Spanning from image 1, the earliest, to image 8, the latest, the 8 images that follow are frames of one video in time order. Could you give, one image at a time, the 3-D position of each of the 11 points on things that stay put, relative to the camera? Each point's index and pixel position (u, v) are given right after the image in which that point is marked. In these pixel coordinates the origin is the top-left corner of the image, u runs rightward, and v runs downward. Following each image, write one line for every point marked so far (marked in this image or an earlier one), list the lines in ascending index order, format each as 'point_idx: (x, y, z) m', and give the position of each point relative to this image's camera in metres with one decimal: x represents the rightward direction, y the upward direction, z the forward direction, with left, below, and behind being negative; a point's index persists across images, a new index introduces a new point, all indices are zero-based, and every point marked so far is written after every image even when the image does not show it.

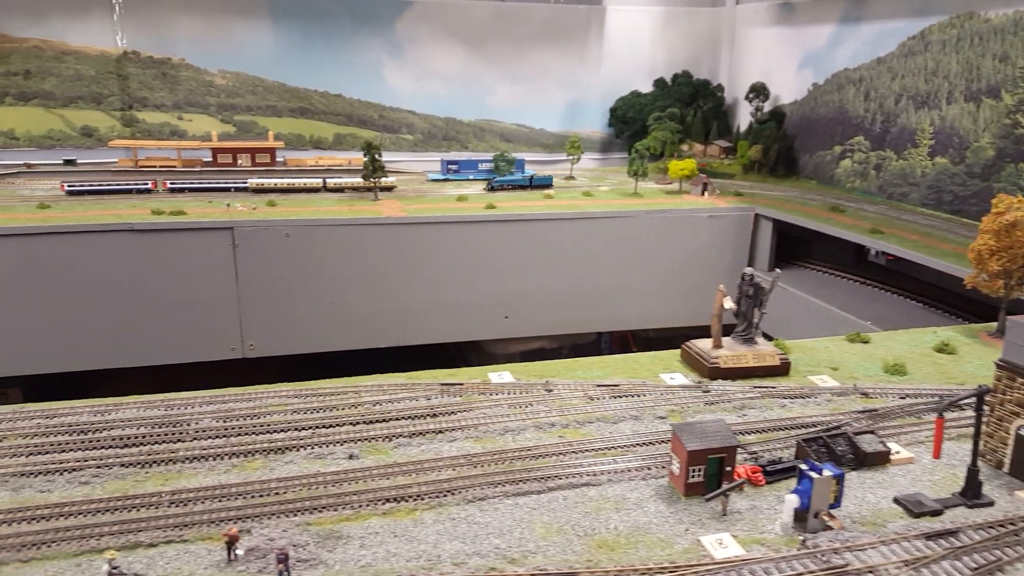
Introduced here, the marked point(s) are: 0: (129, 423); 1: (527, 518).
0: (-2.3, -0.8, +4.8) m
1: (+0.1, -1.1, +3.9) m
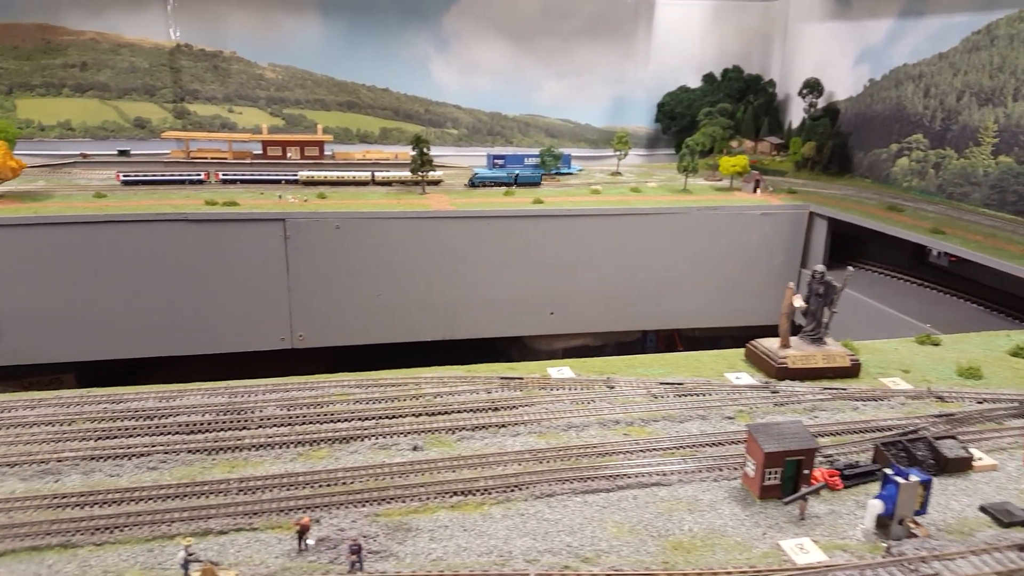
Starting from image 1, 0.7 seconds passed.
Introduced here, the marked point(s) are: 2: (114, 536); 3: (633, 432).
0: (-1.9, -0.7, +4.8) m
1: (+0.4, -1.1, +3.8) m
2: (-1.8, -1.1, +3.5) m
3: (+0.7, -0.9, +4.6) m
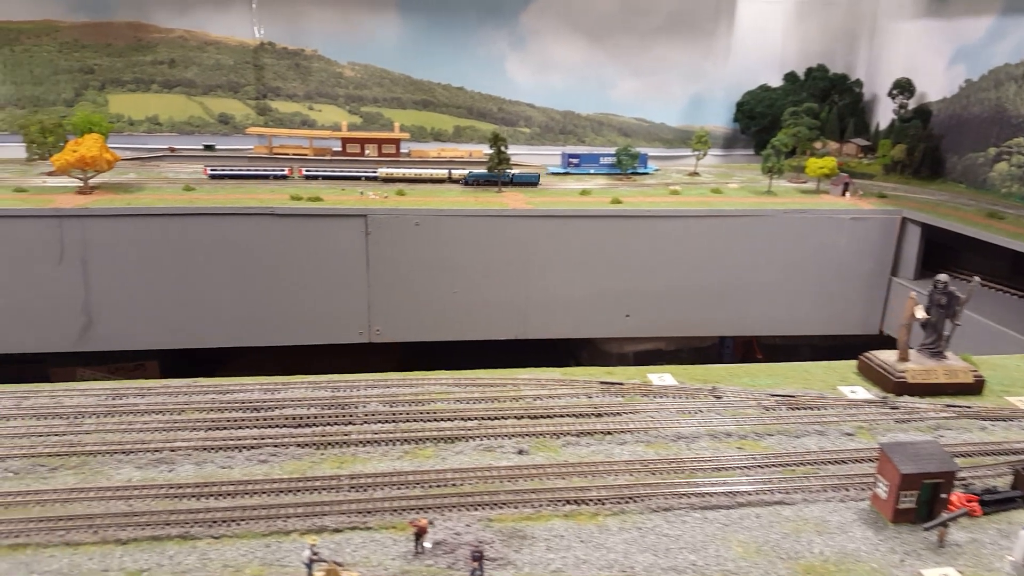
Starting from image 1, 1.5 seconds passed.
0: (-1.3, -0.7, +4.8) m
1: (+1.0, -1.1, +3.6) m
2: (-1.2, -1.1, +3.5) m
3: (+1.3, -0.9, +4.4) m
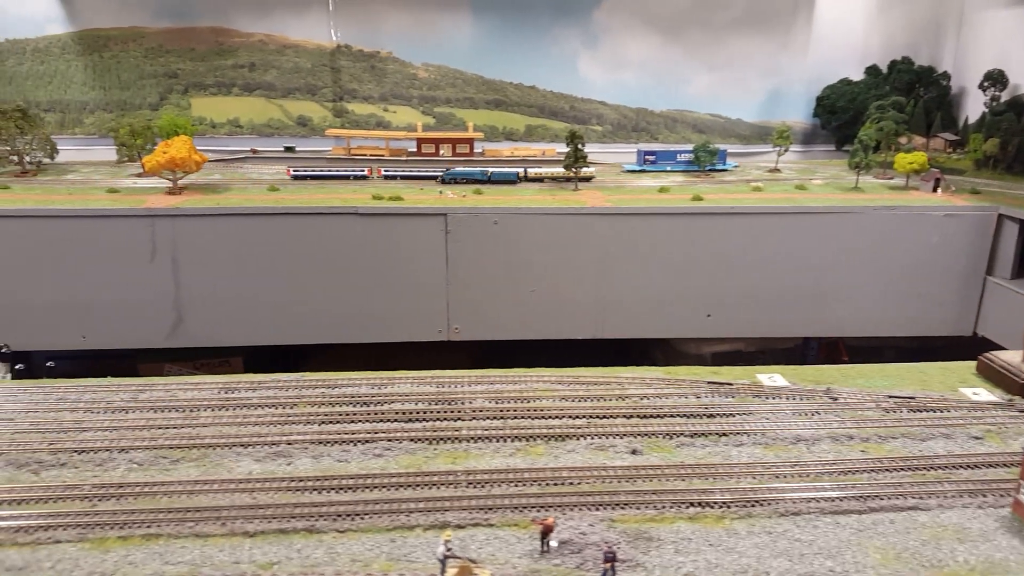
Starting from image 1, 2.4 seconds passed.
0: (-0.6, -0.7, +4.8) m
1: (+1.5, -1.1, +3.4) m
2: (-0.7, -1.0, +3.5) m
3: (+1.9, -0.9, +4.2) m
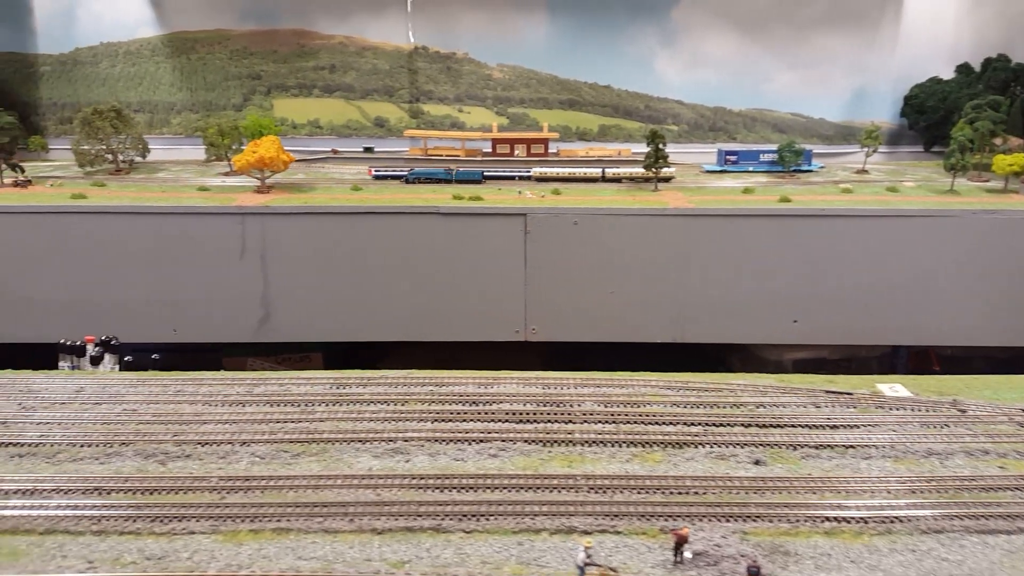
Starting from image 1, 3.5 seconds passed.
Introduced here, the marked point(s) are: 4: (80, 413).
0: (0.0, -0.7, +4.7) m
1: (+2.0, -1.1, +3.2) m
2: (-0.1, -1.0, +3.4) m
3: (+2.5, -0.9, +4.0) m
4: (-2.6, -0.7, +4.7) m
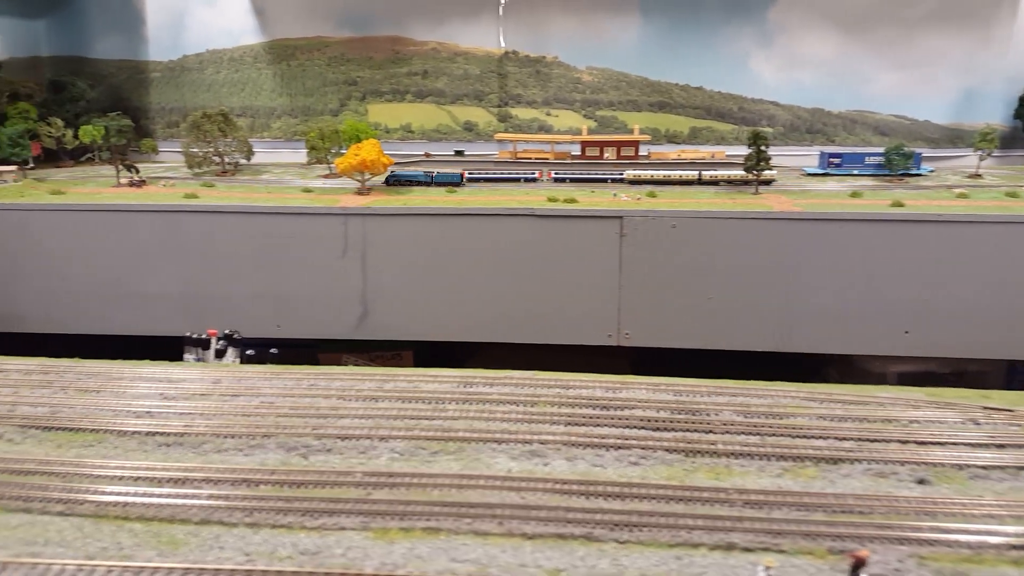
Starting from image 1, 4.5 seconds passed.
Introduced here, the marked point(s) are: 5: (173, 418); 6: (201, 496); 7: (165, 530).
0: (+0.8, -0.7, +4.6) m
1: (+2.7, -1.2, +2.9) m
2: (+0.5, -1.0, +3.3) m
3: (+3.2, -1.0, +3.7) m
4: (-1.8, -0.7, +4.8) m
5: (-2.0, -0.8, +4.6) m
6: (-1.5, -1.0, +3.8) m
7: (-1.6, -1.1, +3.5) m
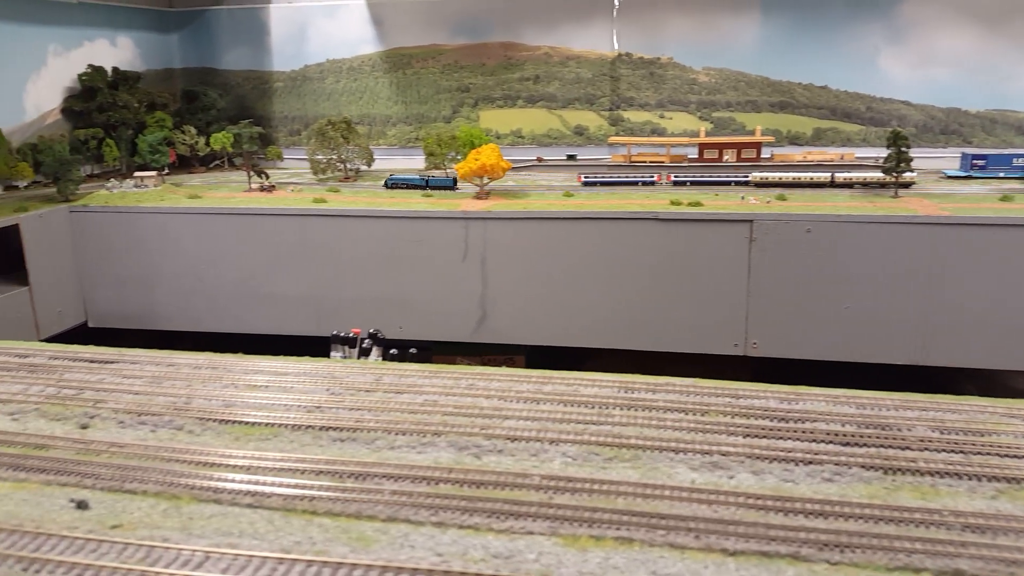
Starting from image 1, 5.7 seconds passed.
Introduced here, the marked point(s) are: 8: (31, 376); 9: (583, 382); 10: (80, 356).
0: (+1.8, -0.7, +4.3) m
1: (+3.4, -1.2, +2.4) m
2: (+1.3, -1.1, +3.1) m
3: (+4.1, -1.0, +3.1) m
4: (-0.8, -0.7, +4.8) m
5: (-1.0, -0.7, +4.6) m
6: (-0.6, -1.0, +3.8) m
7: (-0.7, -1.1, +3.5) m
8: (-3.3, -0.6, +5.4) m
9: (+0.4, -0.6, +4.9) m
10: (-3.2, -0.5, +5.8) m
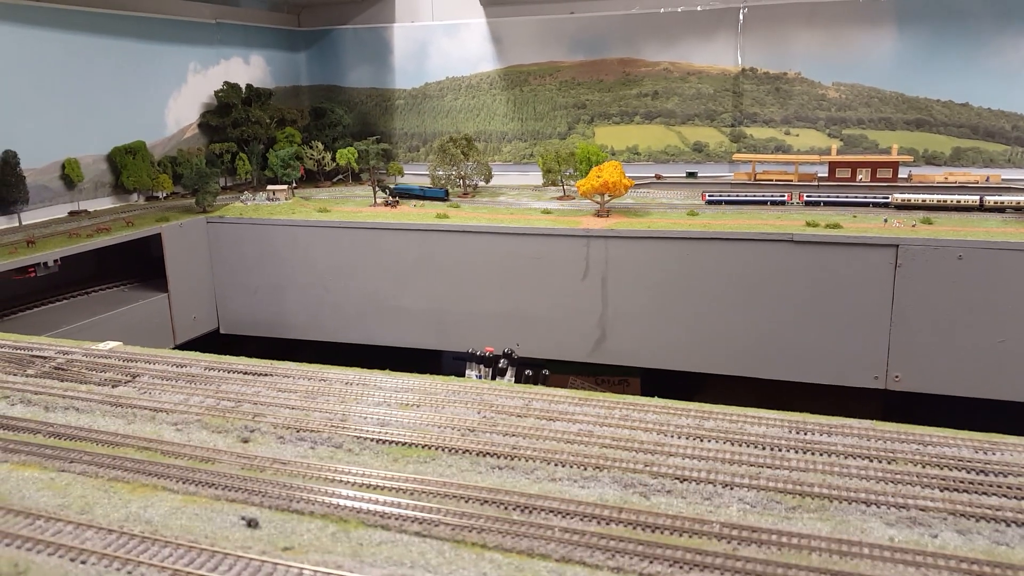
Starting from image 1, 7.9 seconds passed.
0: (+2.6, -0.9, +3.9) m
1: (+4.0, -1.4, +1.8) m
2: (+2.0, -1.2, +2.7) m
3: (+4.8, -1.3, +2.4) m
4: (+0.2, -0.8, +4.7) m
5: (-0.1, -0.9, +4.5) m
6: (+0.2, -1.1, +3.6) m
7: (+0.1, -1.2, +3.4) m
8: (-2.3, -0.7, +5.6) m
9: (+1.4, -0.8, +4.7) m
10: (-2.1, -0.6, +5.9) m
